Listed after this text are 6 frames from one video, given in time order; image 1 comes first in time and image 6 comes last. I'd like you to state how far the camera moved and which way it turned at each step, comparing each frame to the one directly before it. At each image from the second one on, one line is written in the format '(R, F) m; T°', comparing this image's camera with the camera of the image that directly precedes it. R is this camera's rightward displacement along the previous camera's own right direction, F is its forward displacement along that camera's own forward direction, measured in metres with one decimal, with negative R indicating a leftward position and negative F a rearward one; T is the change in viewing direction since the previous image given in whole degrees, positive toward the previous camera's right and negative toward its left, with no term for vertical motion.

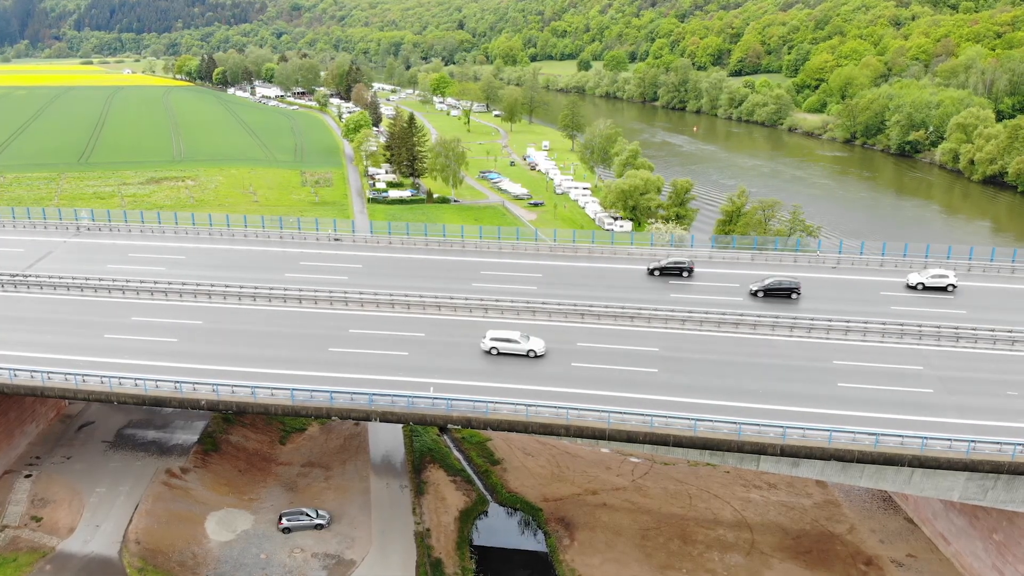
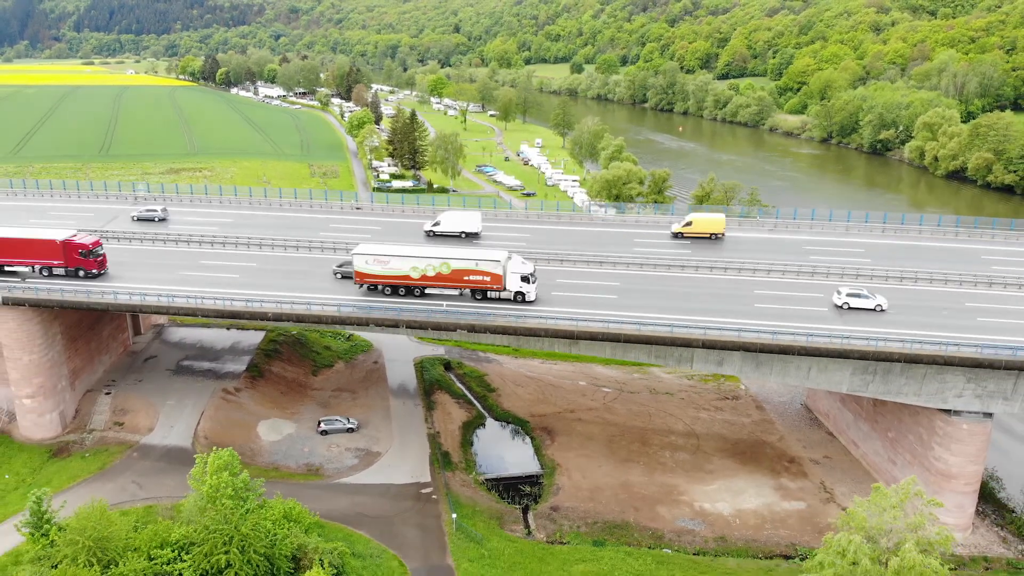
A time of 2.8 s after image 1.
(0.0, -8.0) m; 0°
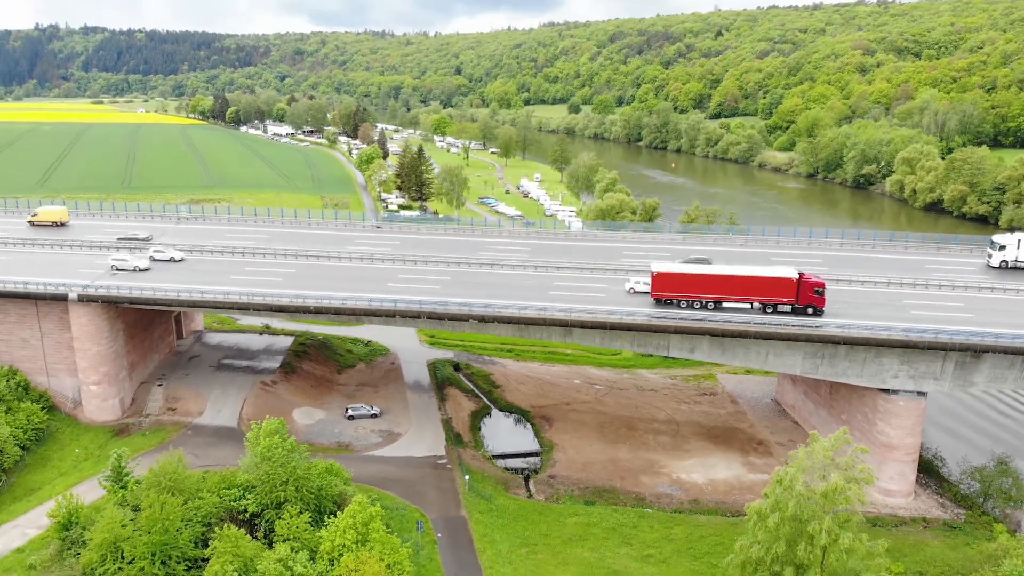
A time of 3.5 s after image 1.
(-0.2, -6.1) m; 0°
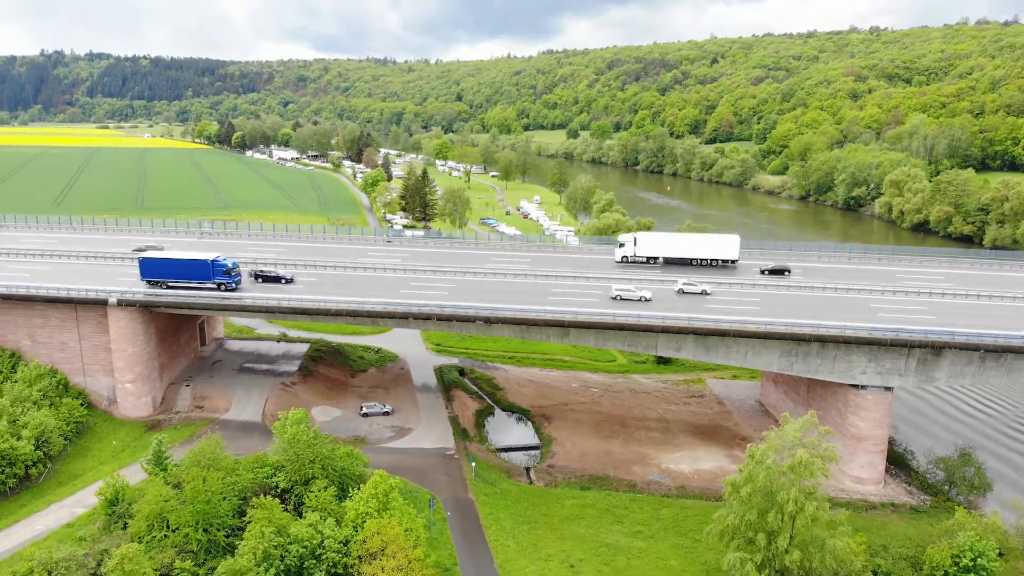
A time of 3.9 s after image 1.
(-0.2, -3.9) m; 0°
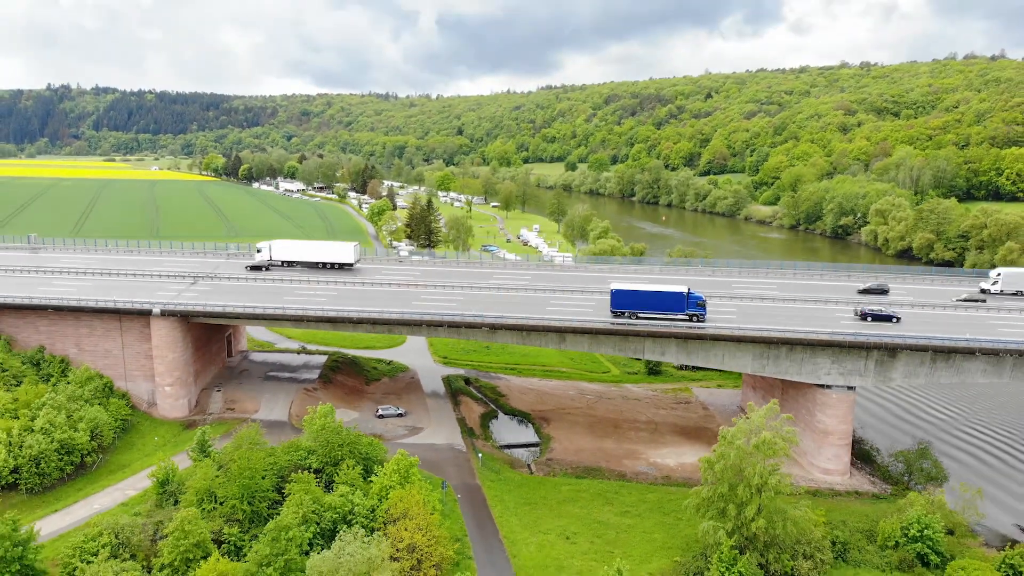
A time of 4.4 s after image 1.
(-0.2, -5.3) m; 0°
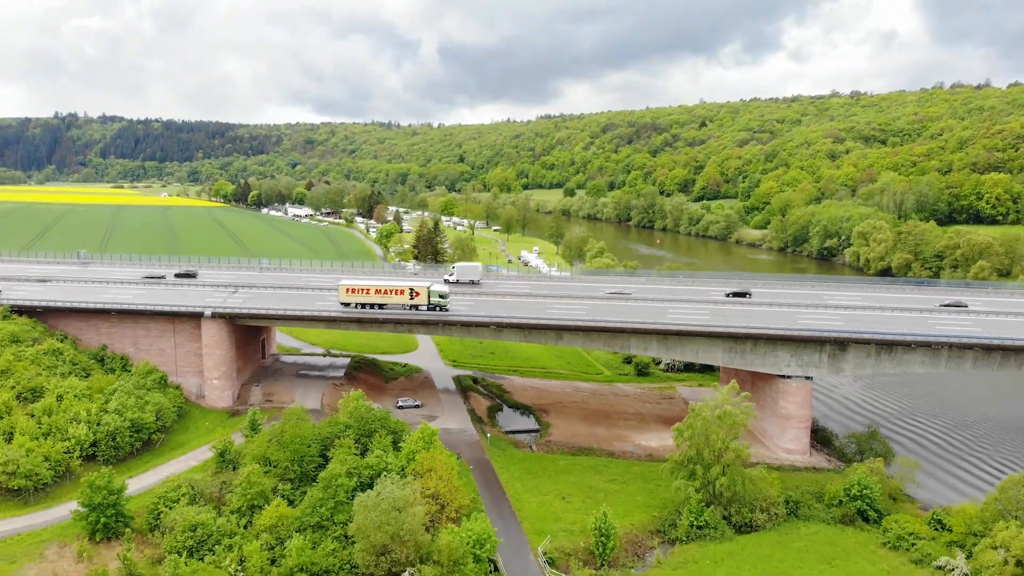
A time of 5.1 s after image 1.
(-0.3, -7.8) m; 0°
